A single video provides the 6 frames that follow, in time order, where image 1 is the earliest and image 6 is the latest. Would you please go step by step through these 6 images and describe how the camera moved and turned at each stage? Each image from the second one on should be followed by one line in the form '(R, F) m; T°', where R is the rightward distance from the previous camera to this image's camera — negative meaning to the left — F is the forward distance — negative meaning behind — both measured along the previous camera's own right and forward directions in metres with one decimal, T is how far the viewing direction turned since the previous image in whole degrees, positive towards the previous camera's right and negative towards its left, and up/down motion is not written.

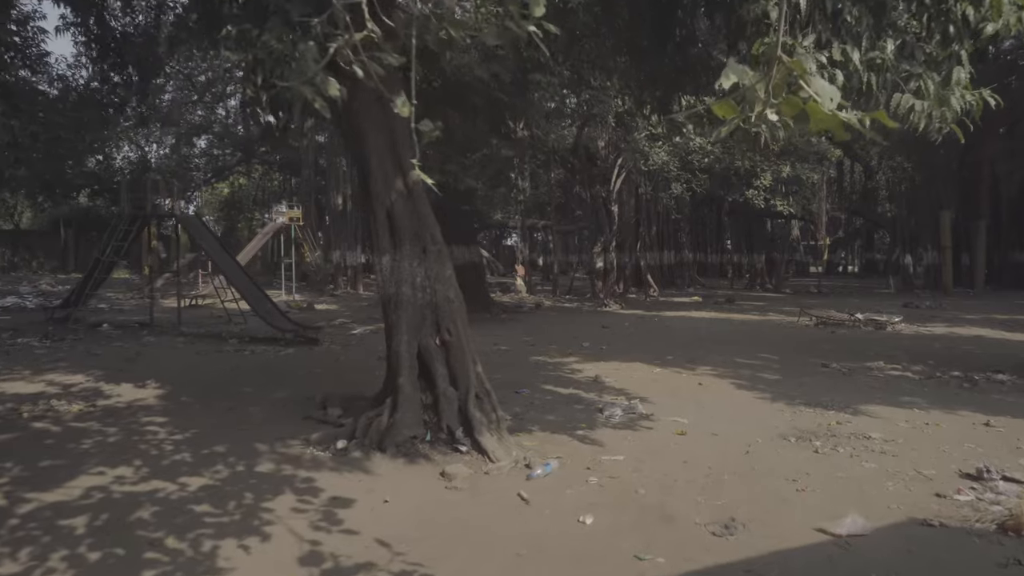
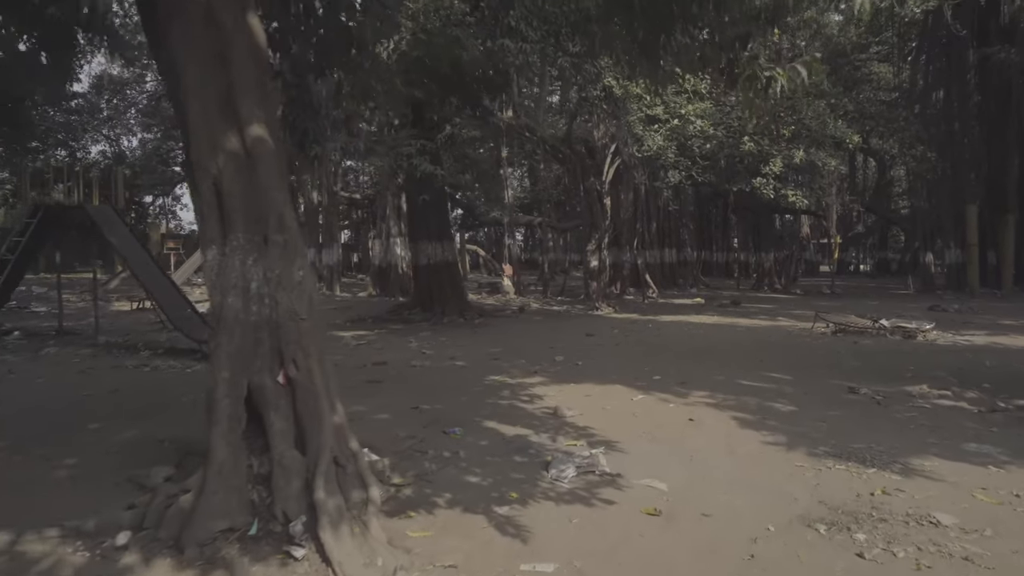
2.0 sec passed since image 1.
(+0.5, +1.6) m; -1°
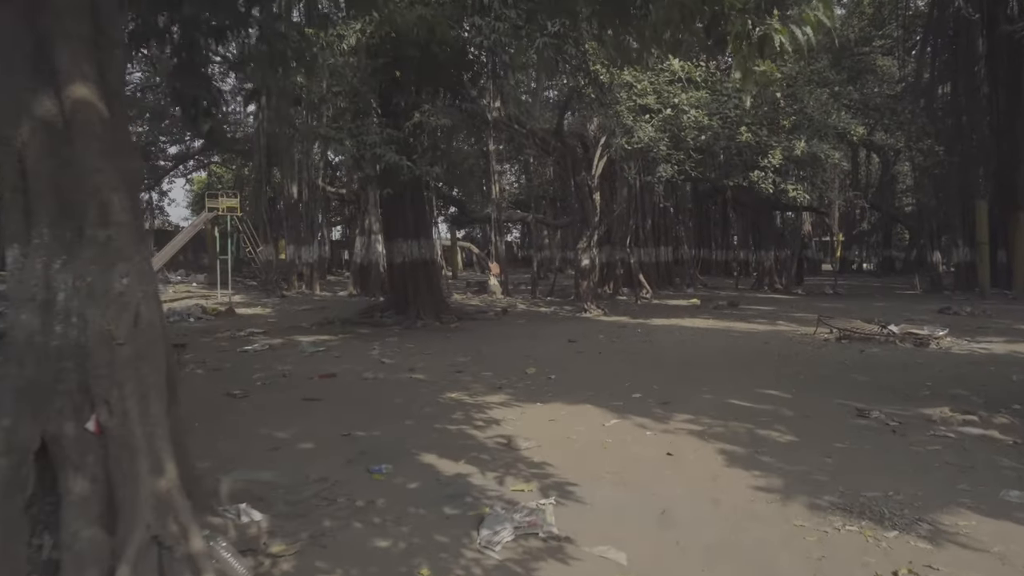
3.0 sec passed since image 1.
(+0.3, +0.9) m; 0°
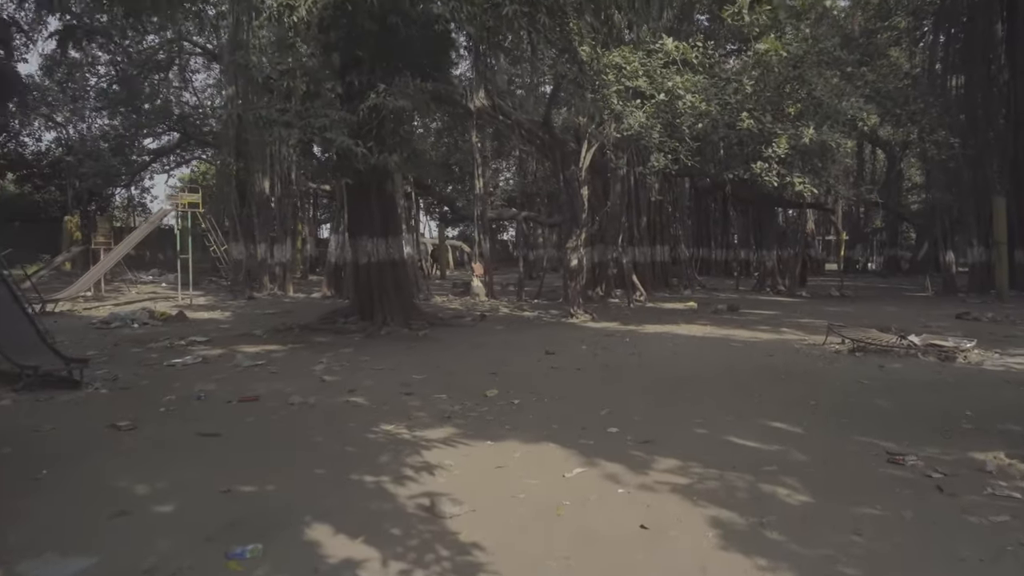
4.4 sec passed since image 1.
(+0.3, +1.1) m; 0°
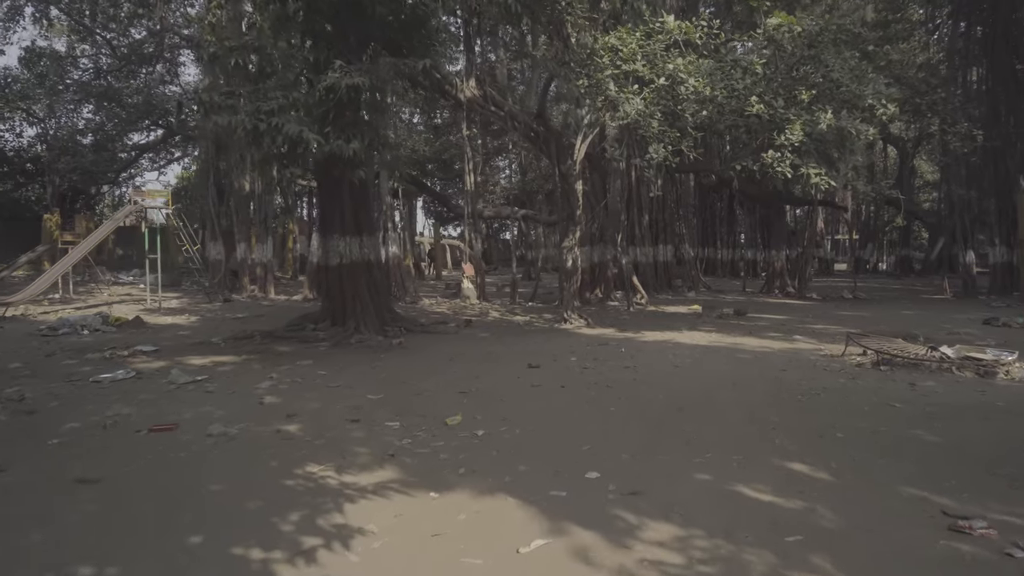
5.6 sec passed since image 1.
(+0.3, +1.0) m; 0°
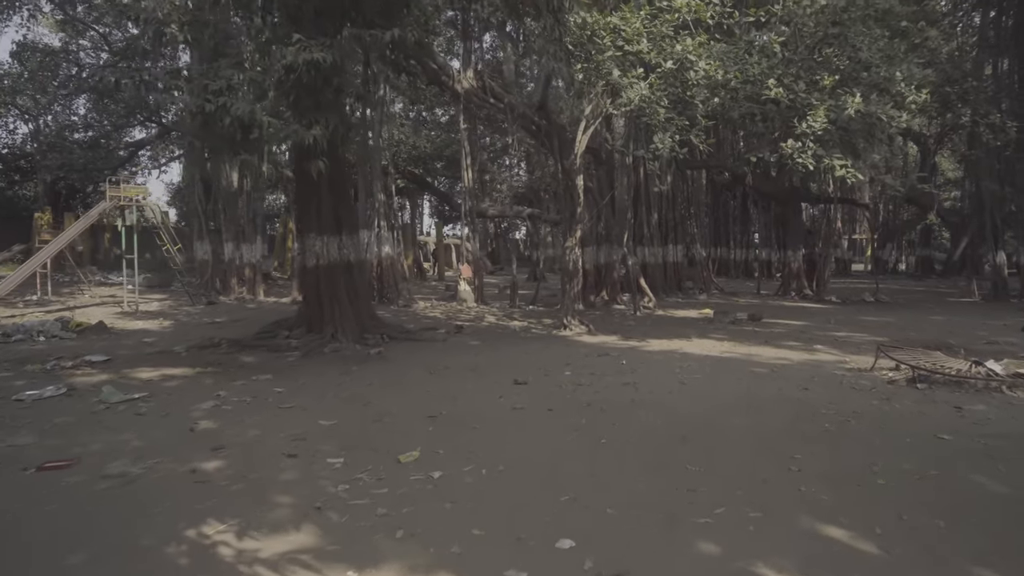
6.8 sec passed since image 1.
(+0.2, +0.9) m; -1°
